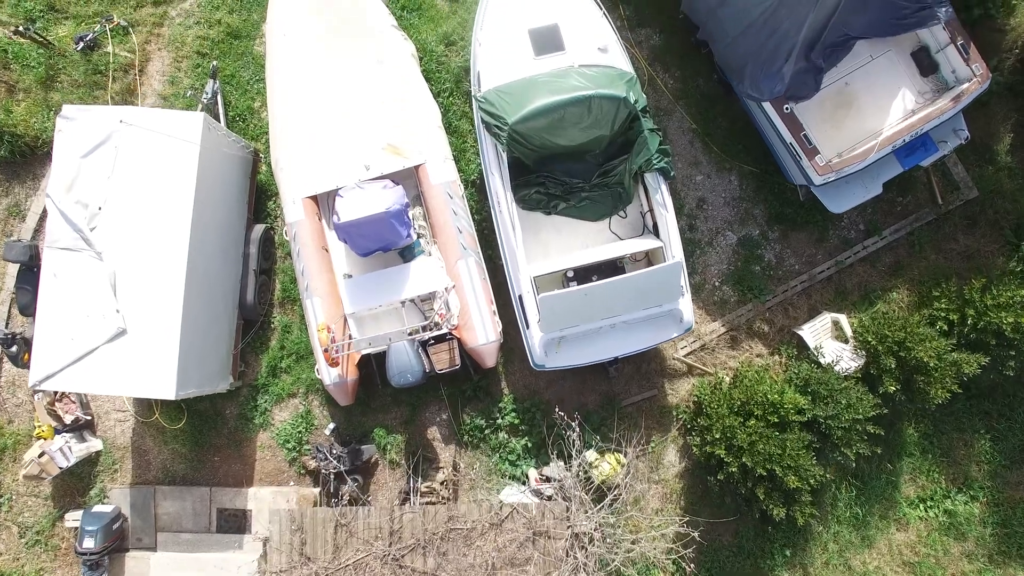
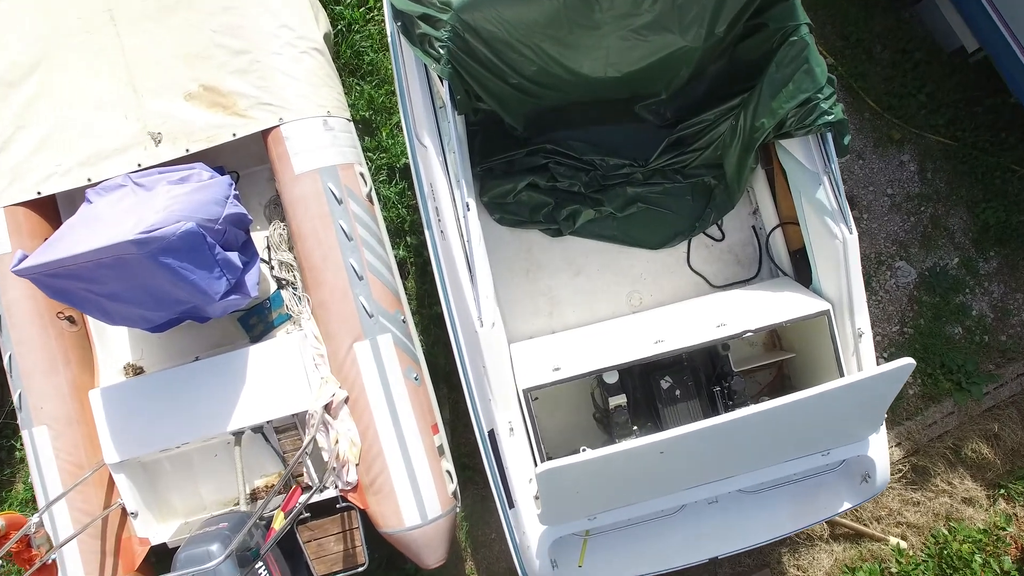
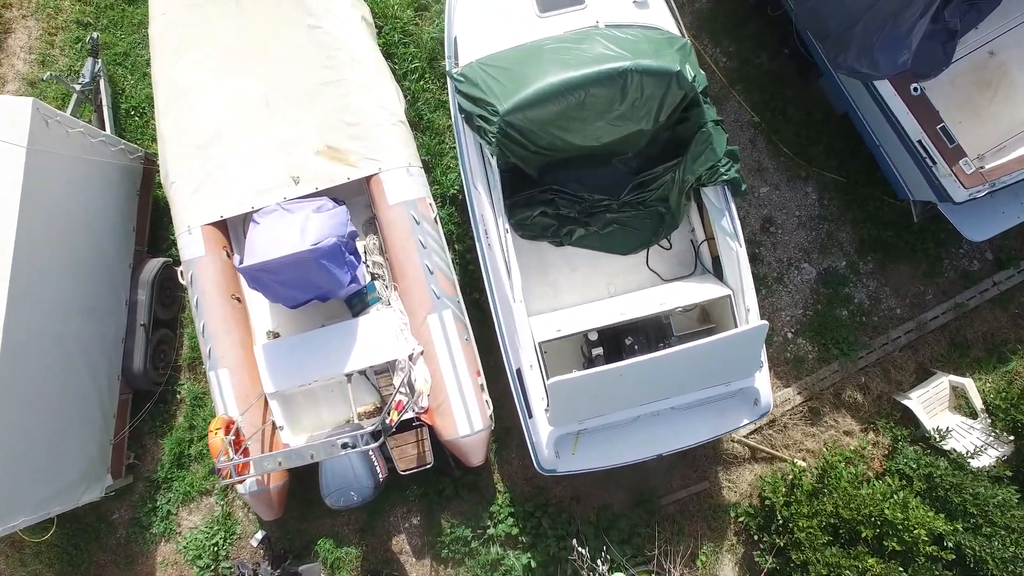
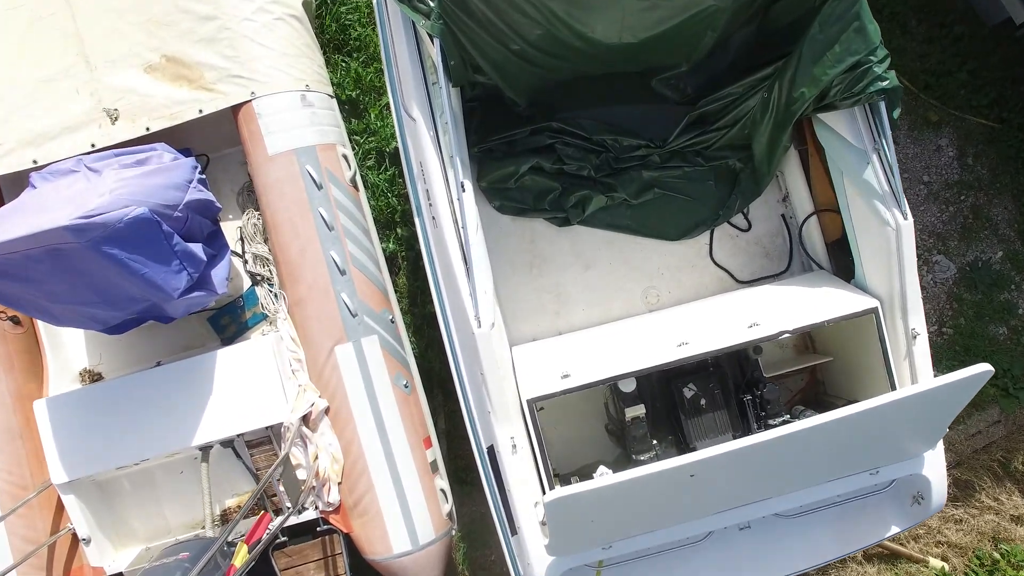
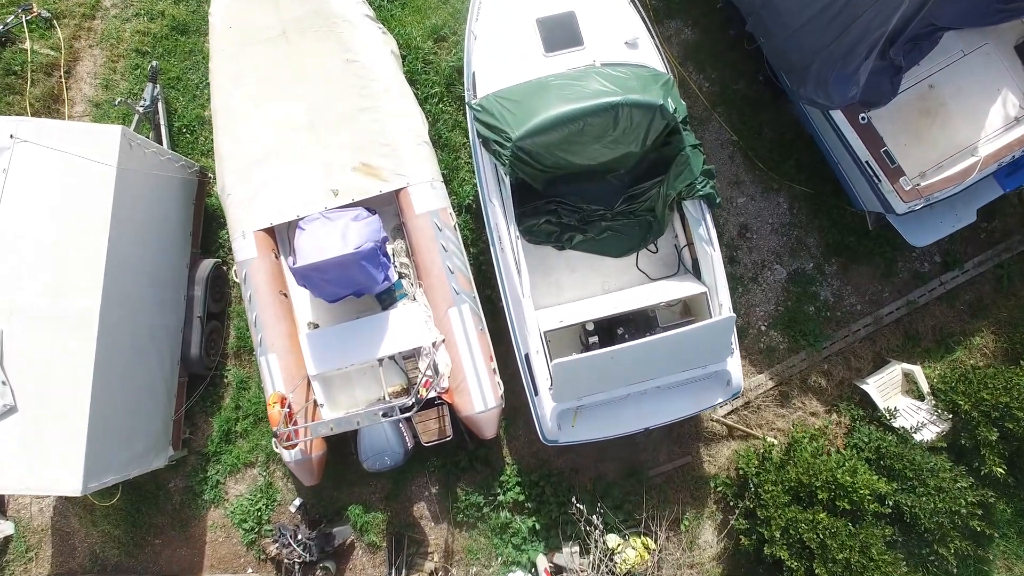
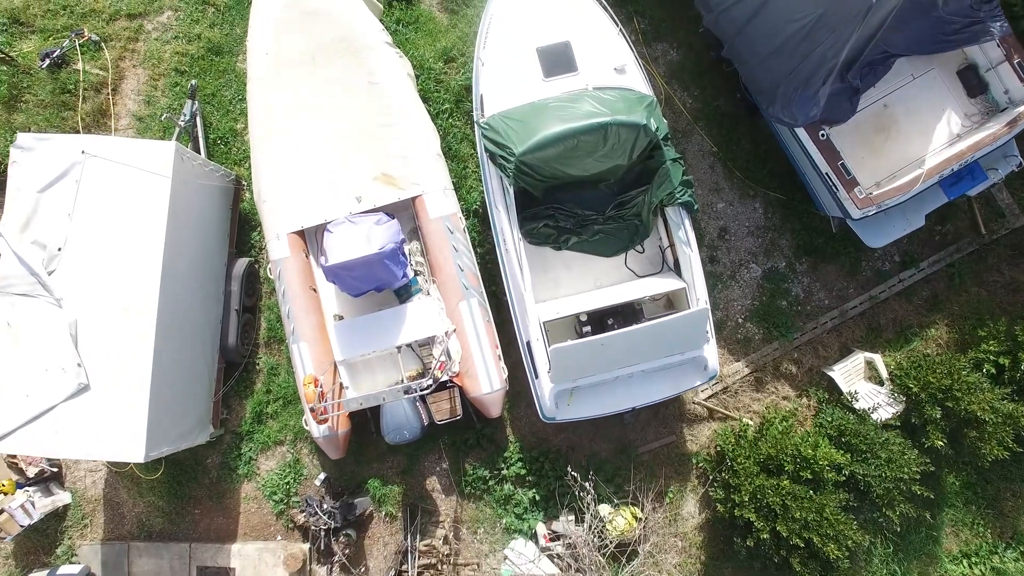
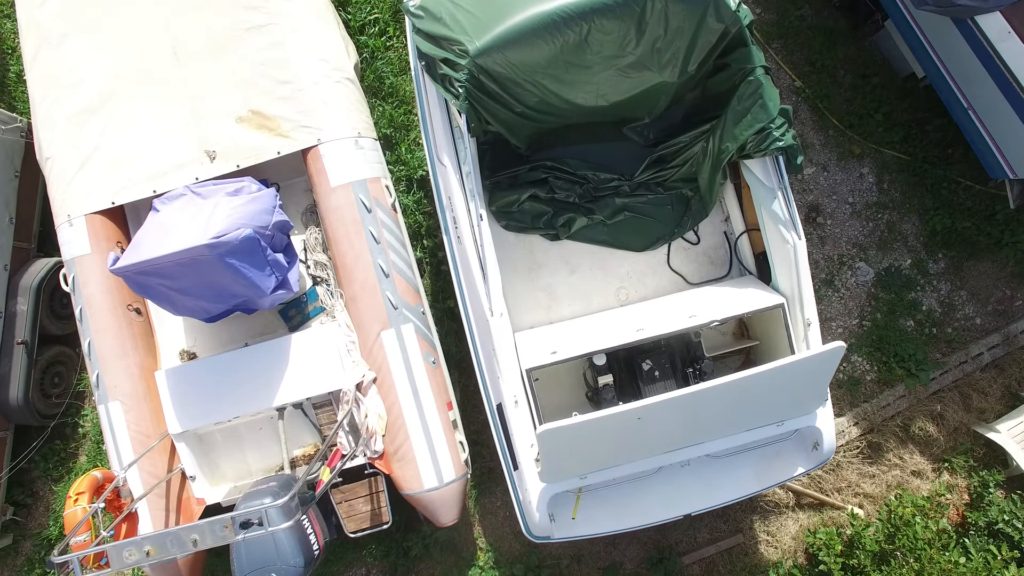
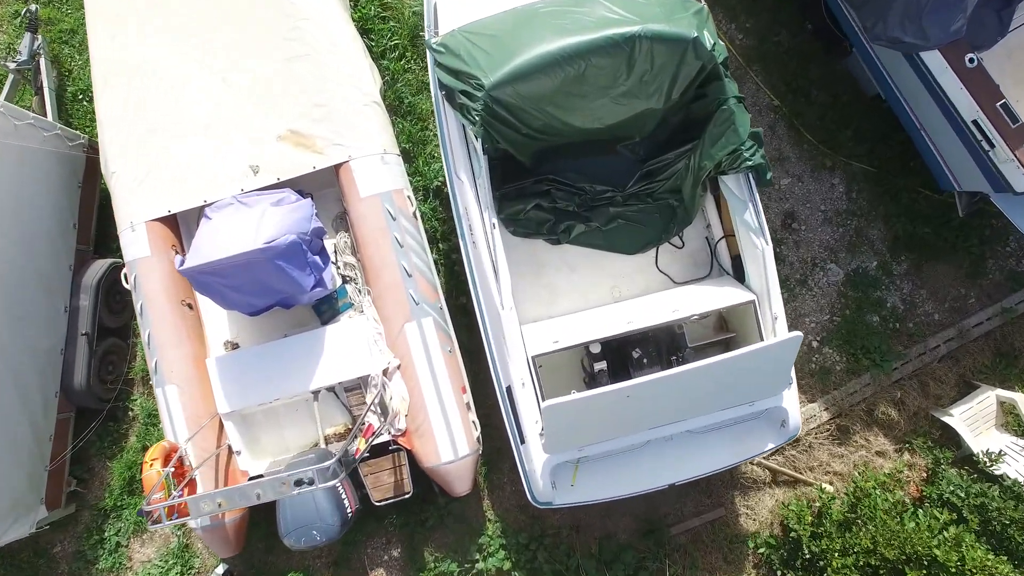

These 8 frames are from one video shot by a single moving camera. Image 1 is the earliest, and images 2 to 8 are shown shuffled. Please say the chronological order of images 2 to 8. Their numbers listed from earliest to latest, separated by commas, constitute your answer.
6, 5, 3, 8, 7, 2, 4
